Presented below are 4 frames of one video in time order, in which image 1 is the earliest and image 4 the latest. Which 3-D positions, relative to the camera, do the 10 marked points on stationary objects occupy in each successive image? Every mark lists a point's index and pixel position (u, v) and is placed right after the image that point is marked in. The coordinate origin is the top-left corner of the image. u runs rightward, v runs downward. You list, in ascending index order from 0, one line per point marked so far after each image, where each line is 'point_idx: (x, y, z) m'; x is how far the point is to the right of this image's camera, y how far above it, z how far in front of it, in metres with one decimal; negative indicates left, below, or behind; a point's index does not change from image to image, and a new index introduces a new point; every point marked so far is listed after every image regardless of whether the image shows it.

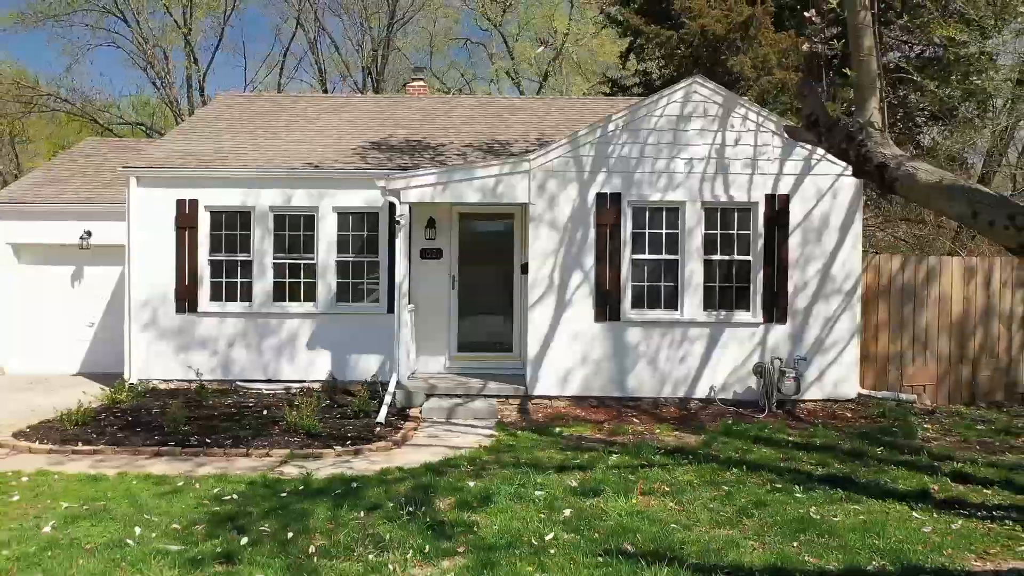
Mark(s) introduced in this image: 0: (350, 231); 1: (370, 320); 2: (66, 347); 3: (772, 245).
0: (-2.2, +0.8, +10.3) m
1: (-1.9, -0.4, +10.1) m
2: (-7.0, -0.9, +12.0) m
3: (+3.0, +0.5, +8.8) m
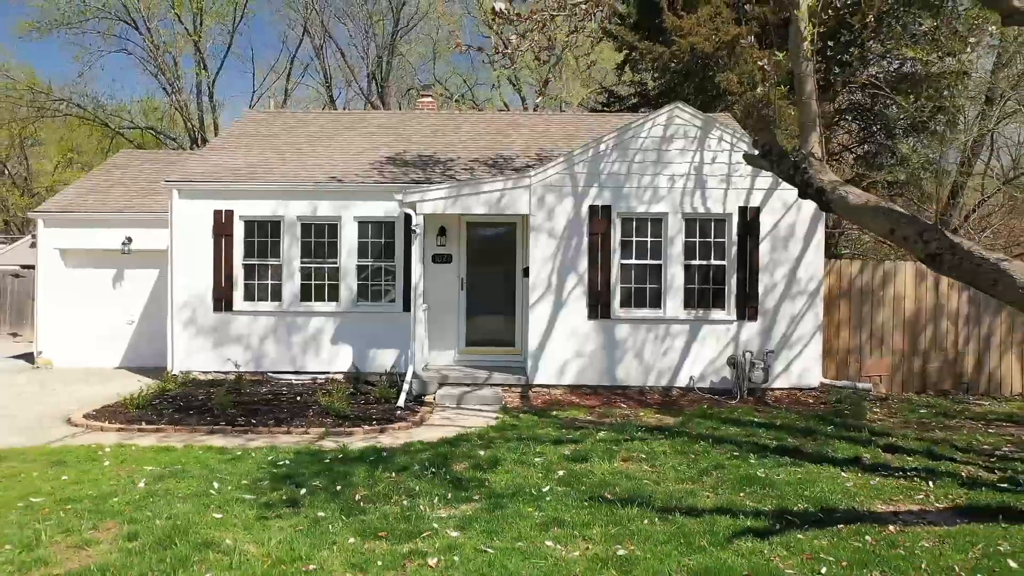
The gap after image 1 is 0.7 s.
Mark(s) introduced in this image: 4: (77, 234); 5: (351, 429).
0: (-2.1, +0.7, +11.5) m
1: (-1.8, -0.4, +11.3) m
2: (-7.0, -0.9, +13.2) m
3: (+3.0, +0.5, +10.0) m
4: (-7.4, +0.9, +13.0) m
5: (-1.7, -1.5, +8.1) m
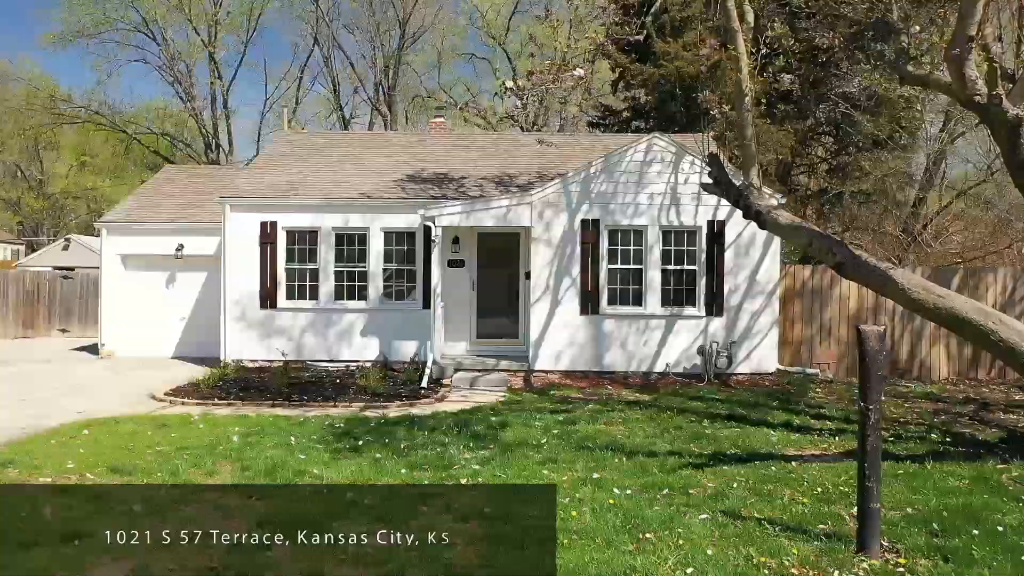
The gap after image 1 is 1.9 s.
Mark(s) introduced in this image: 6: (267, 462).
0: (-2.1, +0.7, +13.4) m
1: (-1.8, -0.4, +13.2) m
2: (-6.9, -1.0, +15.1) m
3: (+3.1, +0.5, +11.9) m
4: (-7.3, +0.9, +14.9) m
5: (-1.6, -1.5, +10.0) m
6: (-2.2, -1.6, +7.0) m
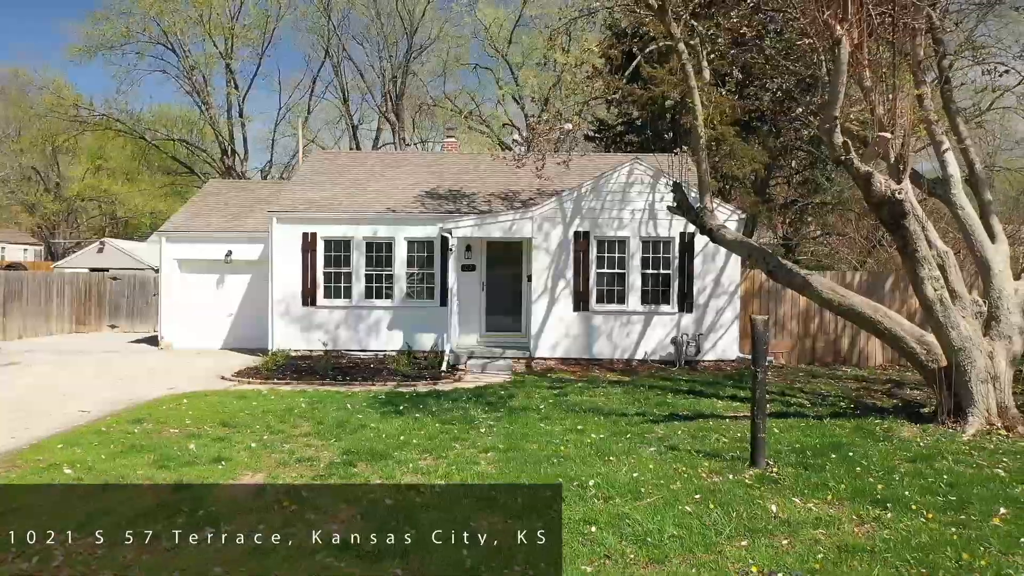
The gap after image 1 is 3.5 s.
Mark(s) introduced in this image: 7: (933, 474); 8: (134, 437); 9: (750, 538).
0: (-2.0, +0.7, +15.7) m
1: (-1.7, -0.5, +15.5) m
2: (-6.8, -1.0, +17.5) m
3: (+3.2, +0.4, +14.2) m
4: (-7.2, +0.9, +17.2) m
5: (-1.6, -1.5, +12.4) m
6: (-2.2, -1.6, +9.4) m
7: (+3.7, -1.6, +6.8) m
8: (-4.1, -1.6, +8.4) m
9: (+1.6, -1.7, +5.3) m
